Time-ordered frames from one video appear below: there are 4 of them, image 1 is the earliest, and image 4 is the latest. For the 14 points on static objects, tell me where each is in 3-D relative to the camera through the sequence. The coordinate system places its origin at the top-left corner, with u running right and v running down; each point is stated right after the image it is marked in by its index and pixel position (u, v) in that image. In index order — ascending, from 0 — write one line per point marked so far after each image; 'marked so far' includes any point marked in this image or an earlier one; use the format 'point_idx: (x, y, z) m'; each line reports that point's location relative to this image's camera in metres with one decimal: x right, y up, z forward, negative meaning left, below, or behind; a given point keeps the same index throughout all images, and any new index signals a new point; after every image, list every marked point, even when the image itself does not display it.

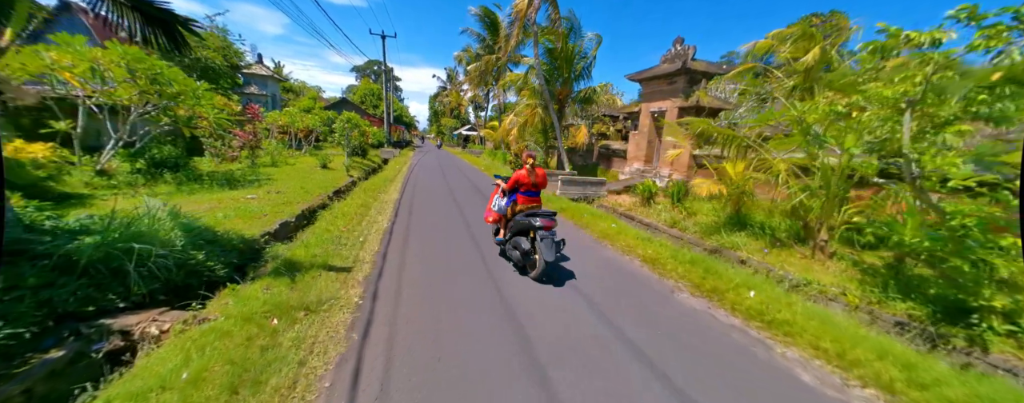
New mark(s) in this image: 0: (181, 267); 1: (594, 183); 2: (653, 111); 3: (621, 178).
0: (-2.7, -0.5, +3.1) m
1: (+2.1, +0.5, +9.8) m
2: (+4.1, +2.6, +11.1) m
3: (+3.6, +0.8, +12.6) m
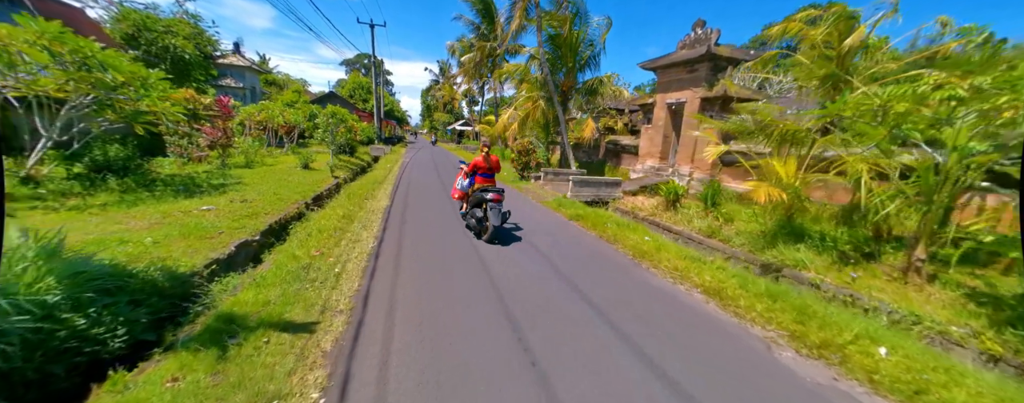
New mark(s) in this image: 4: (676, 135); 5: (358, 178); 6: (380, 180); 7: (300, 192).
0: (-2.4, -0.7, +2.0) m
1: (+2.2, +0.4, +8.7) m
2: (+4.2, +2.6, +10.1) m
3: (+3.7, +0.8, +11.5) m
4: (+4.6, +1.9, +10.6) m
5: (-4.4, +0.7, +11.0) m
6: (-3.6, +0.6, +10.2) m
7: (-4.2, +0.2, +7.5) m
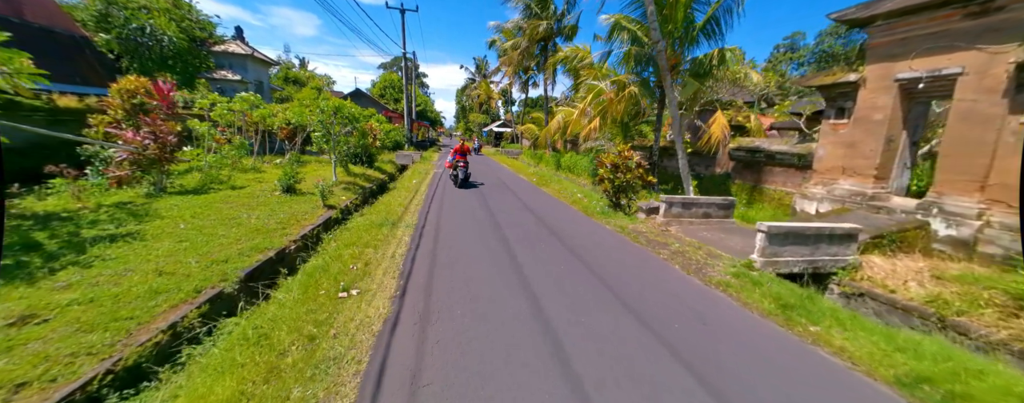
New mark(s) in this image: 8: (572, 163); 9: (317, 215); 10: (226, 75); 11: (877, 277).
0: (-1.6, -1.5, -2.0) m
1: (+3.7, -0.4, +4.3) m
2: (+5.8, +1.8, +5.5) m
3: (+5.4, -0.1, +7.0) m
4: (+6.3, +1.0, +6.0) m
5: (-2.7, -0.1, +7.2) m
6: (-1.9, -0.2, +6.4) m
7: (-2.8, -0.6, +3.7) m
8: (+2.1, +1.3, +13.3) m
9: (-2.9, -0.2, +5.7) m
10: (-11.1, +4.9, +14.7) m
11: (+4.1, -0.8, +4.2) m
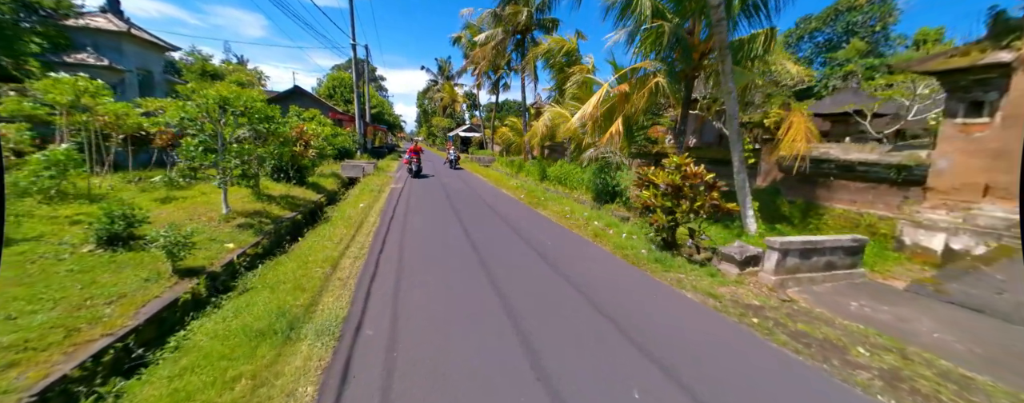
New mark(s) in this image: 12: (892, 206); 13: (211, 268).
0: (-0.6, -1.9, -4.7) m
1: (+4.0, -0.8, +2.1) m
2: (+5.9, +1.4, +3.5) m
3: (+5.4, -0.5, +4.9) m
4: (+6.3, +0.6, +4.1) m
5: (-2.7, -0.7, +4.3) m
6: (-1.9, -0.7, +3.6) m
7: (-2.4, -1.1, +0.8) m
8: (+1.5, +0.8, +10.9) m
9: (-2.8, -0.8, +2.8) m
10: (-11.8, +4.1, +11.0) m
11: (+4.4, -1.2, +2.0) m
12: (+5.7, -0.1, +5.7) m
13: (-2.8, -0.6, +3.5) m
